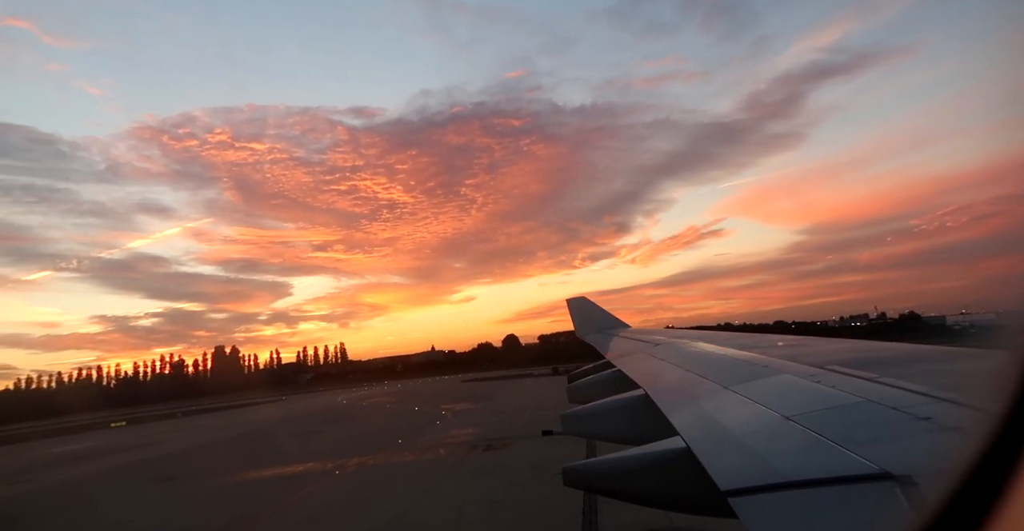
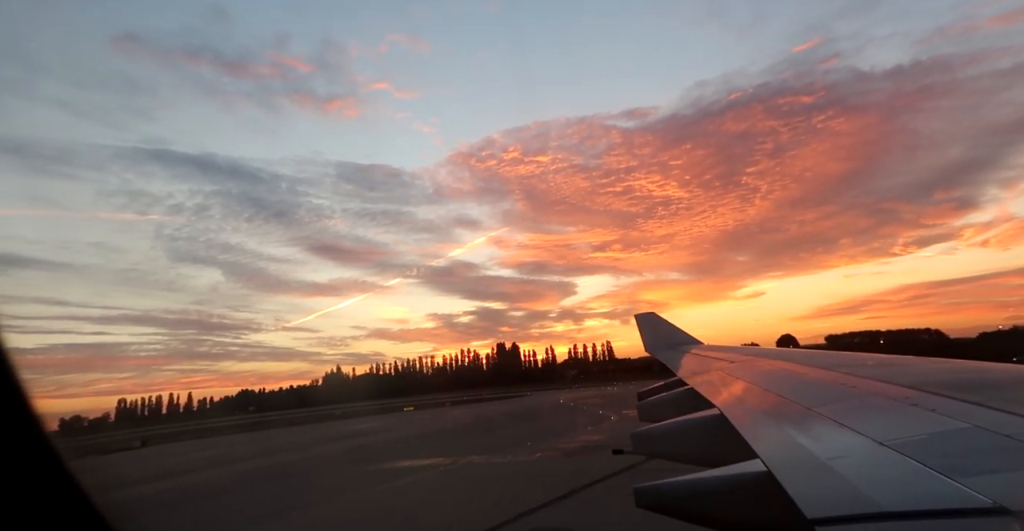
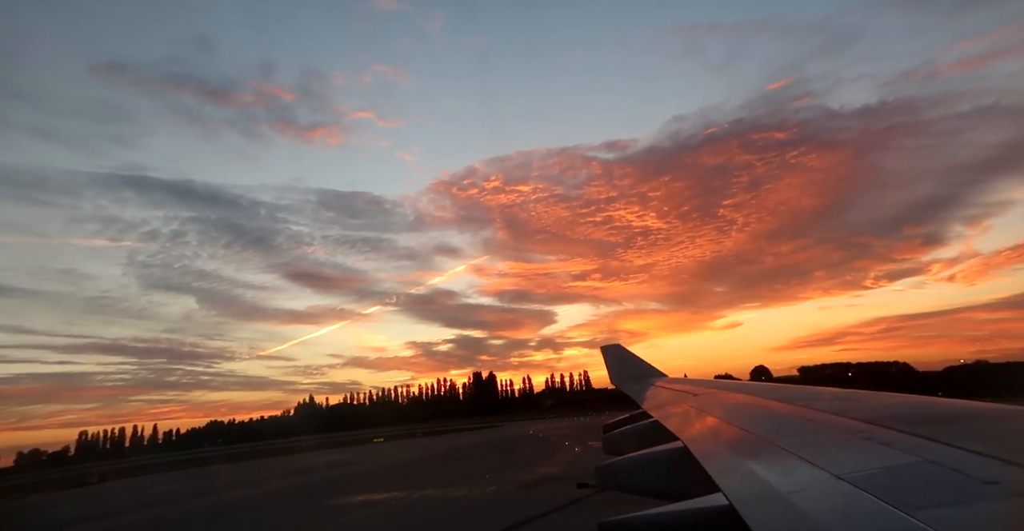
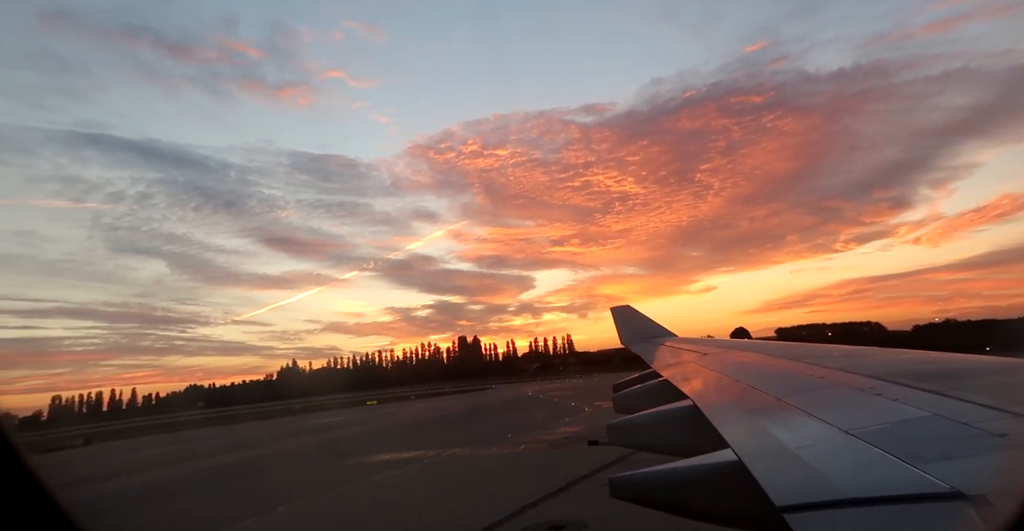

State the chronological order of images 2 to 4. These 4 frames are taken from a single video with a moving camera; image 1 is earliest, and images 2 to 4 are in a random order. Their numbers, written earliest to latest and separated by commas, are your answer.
4, 2, 3
